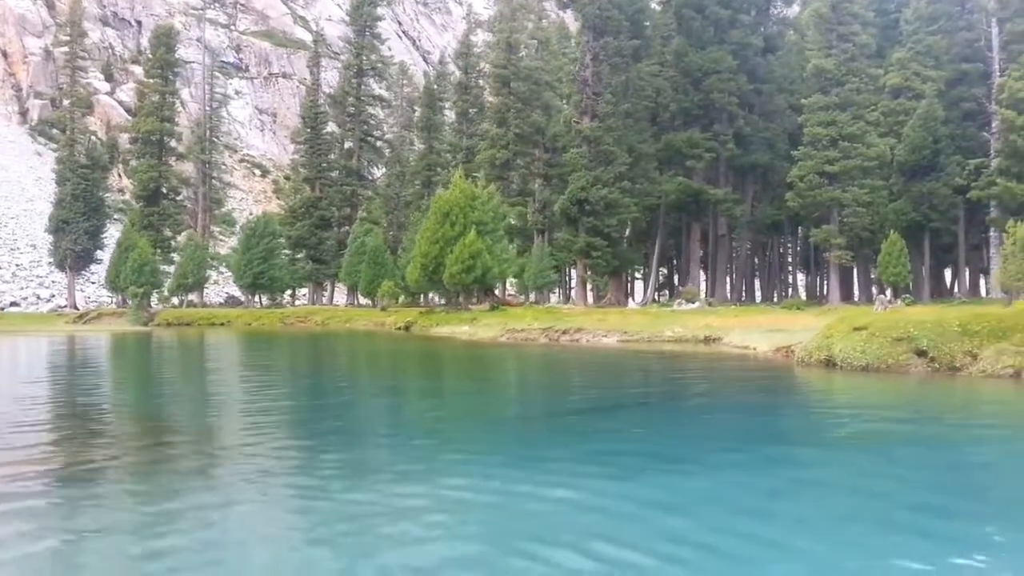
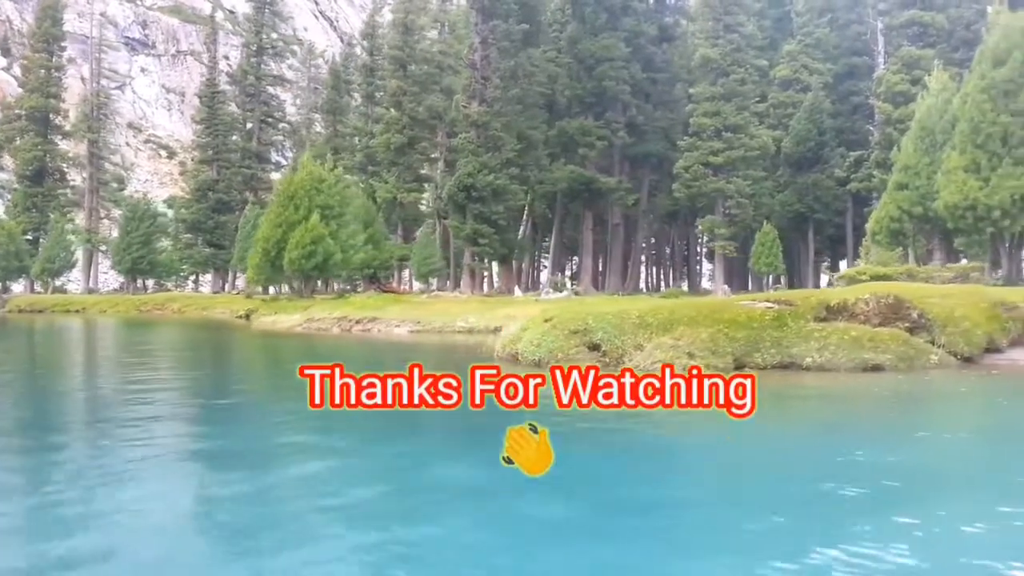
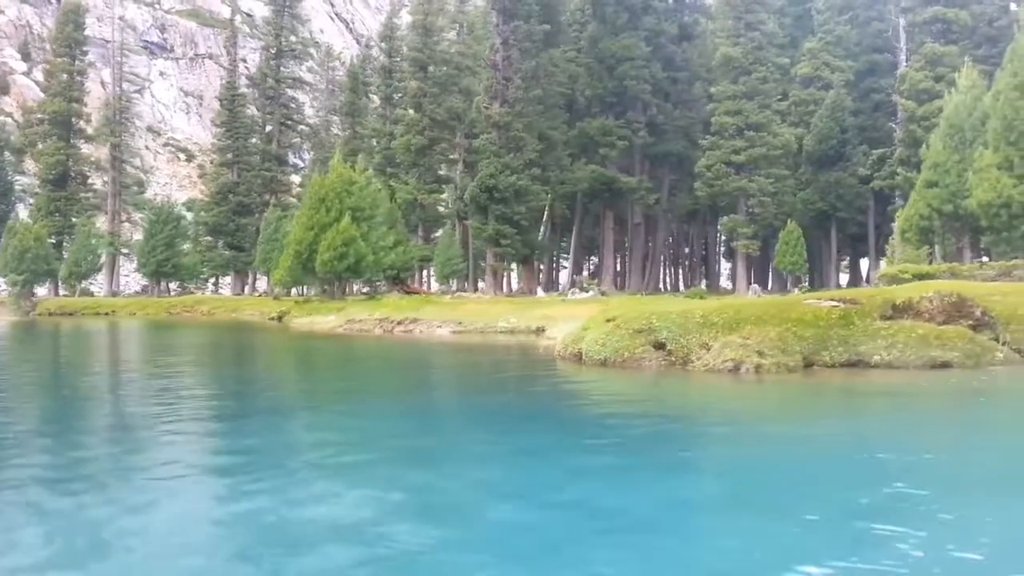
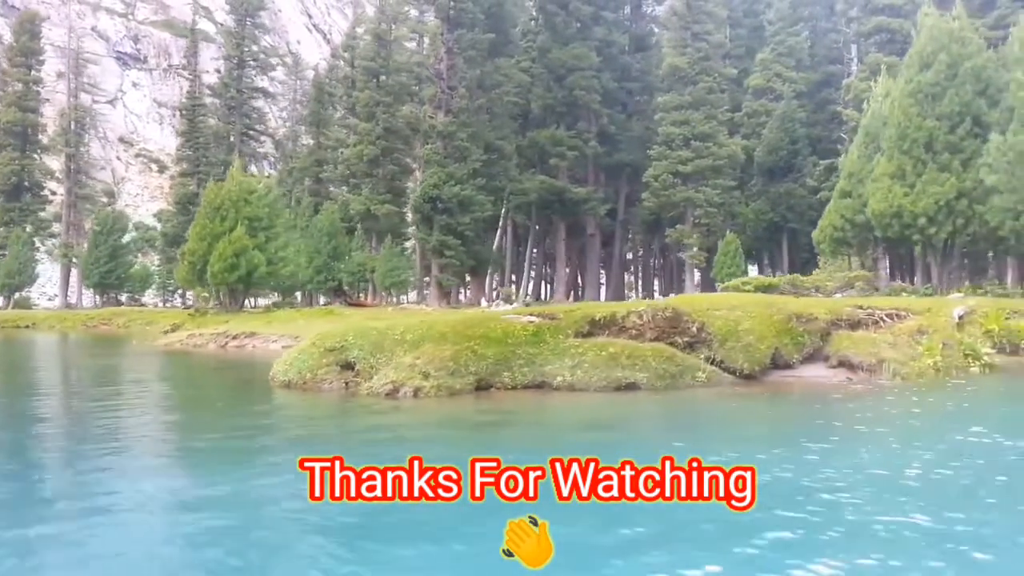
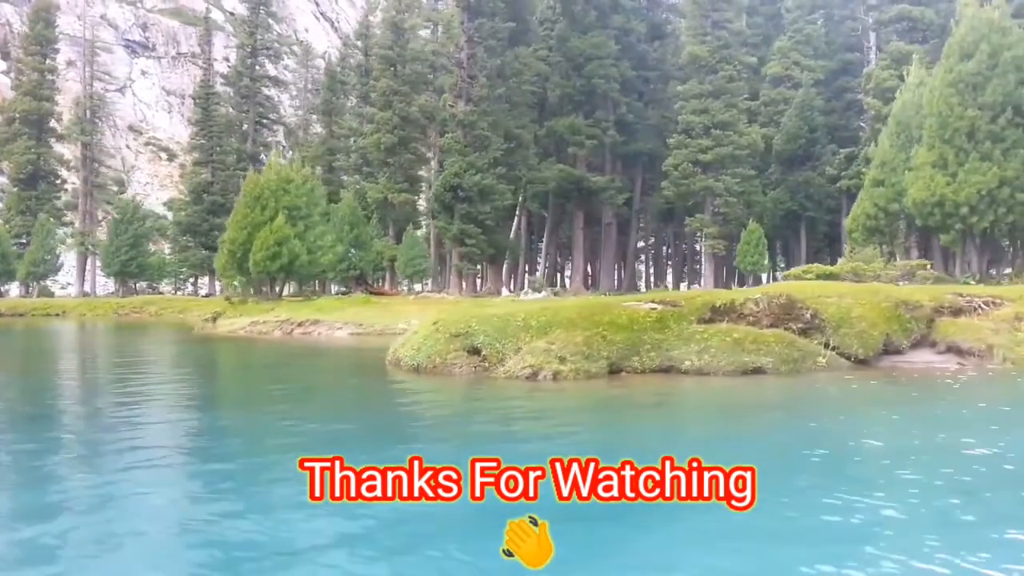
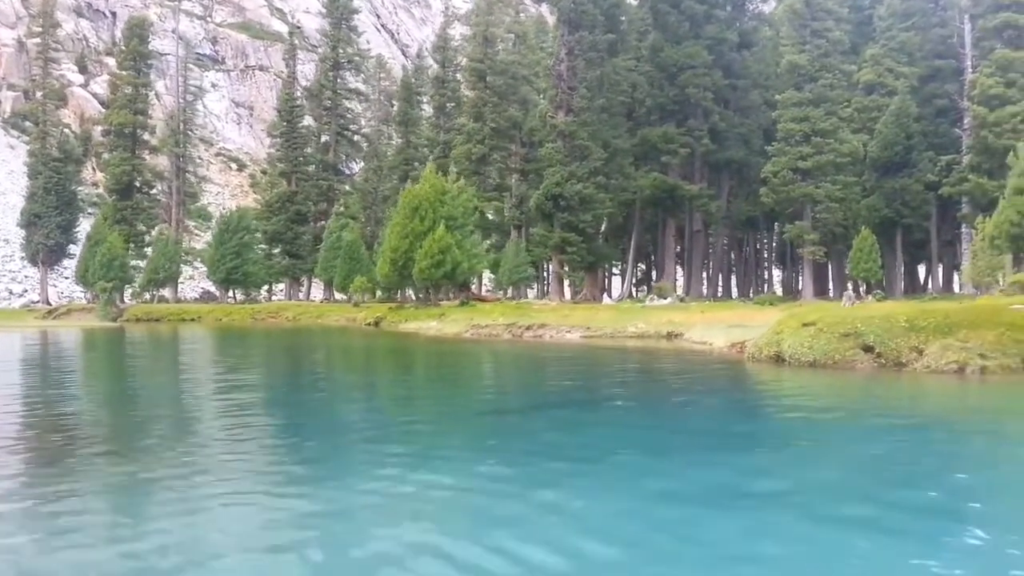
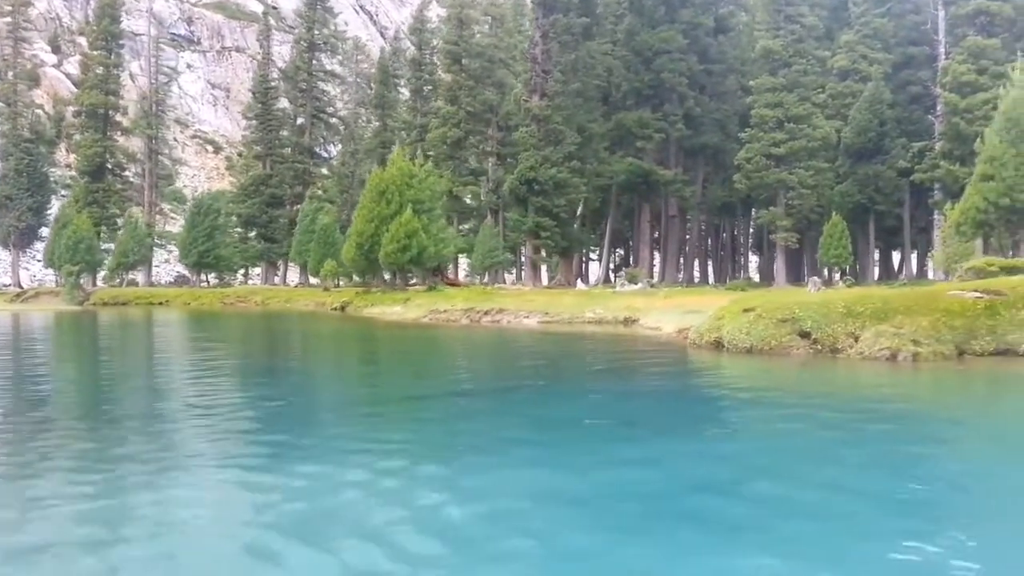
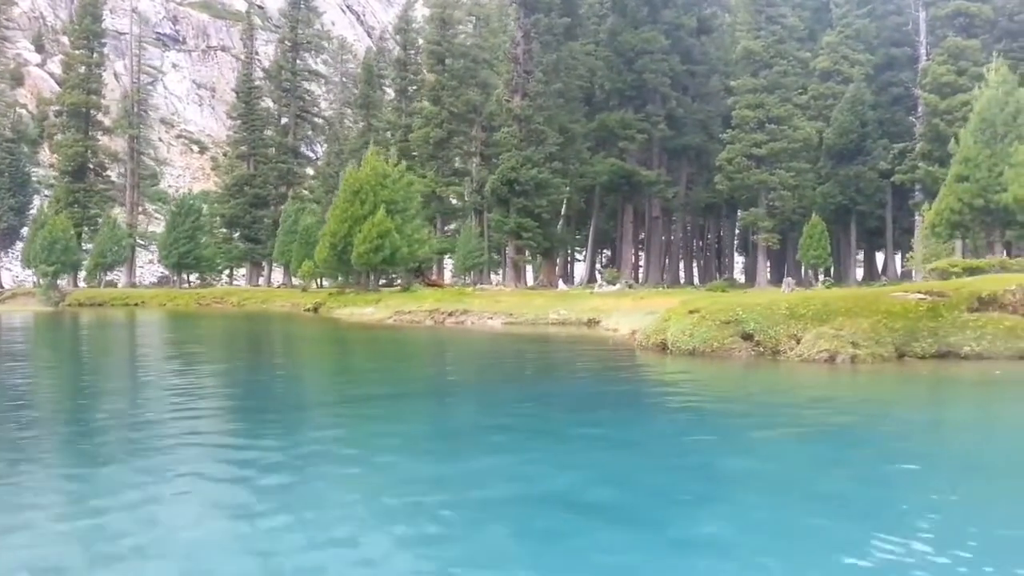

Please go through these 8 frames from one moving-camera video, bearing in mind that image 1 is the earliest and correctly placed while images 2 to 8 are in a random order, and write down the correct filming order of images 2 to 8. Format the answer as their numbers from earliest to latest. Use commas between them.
6, 7, 8, 3, 2, 5, 4
